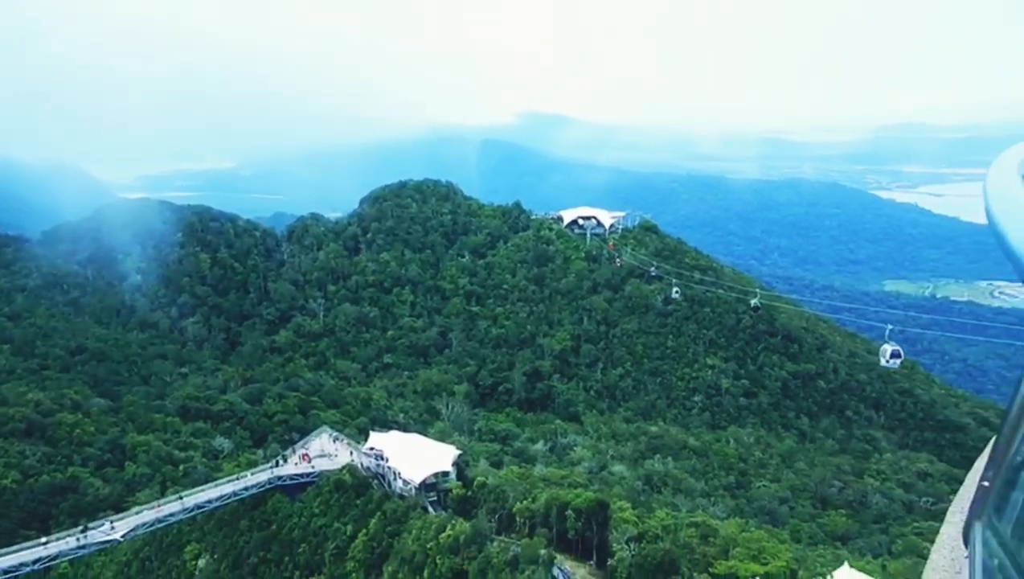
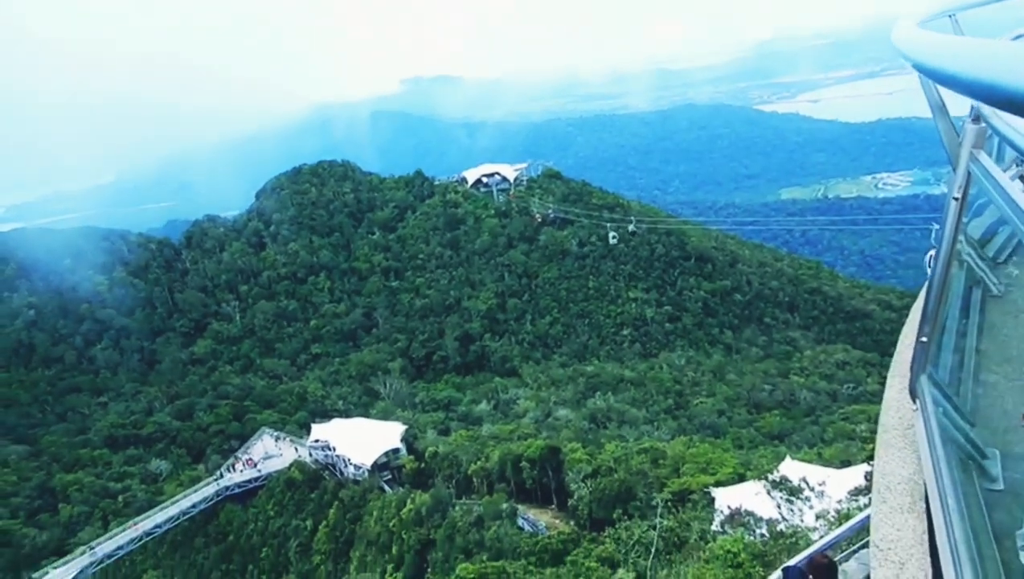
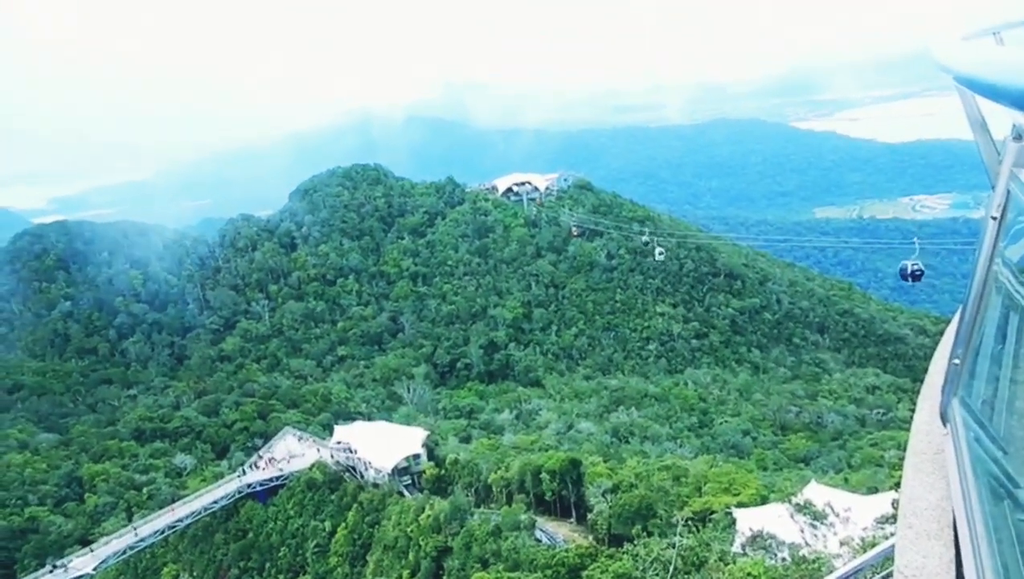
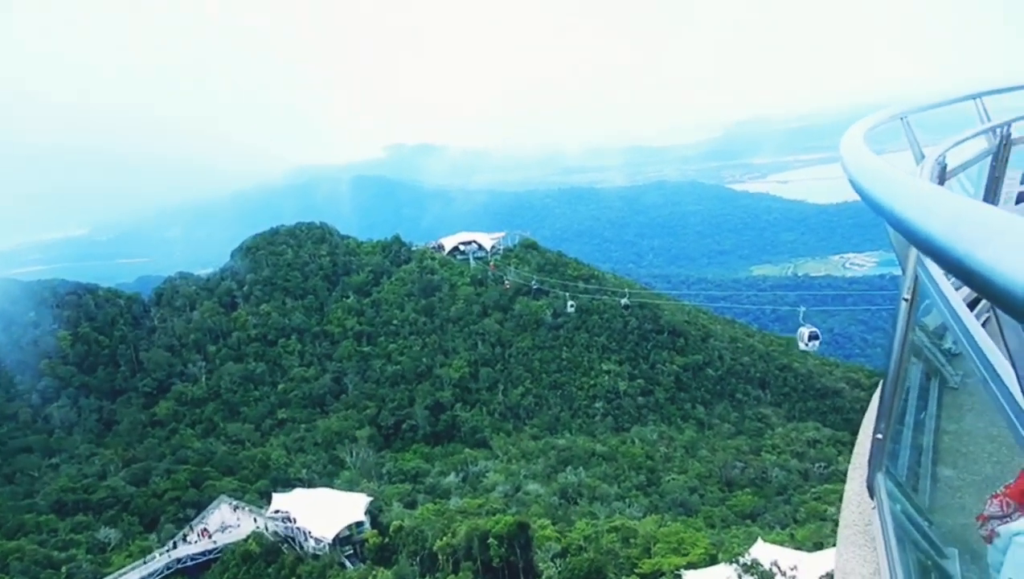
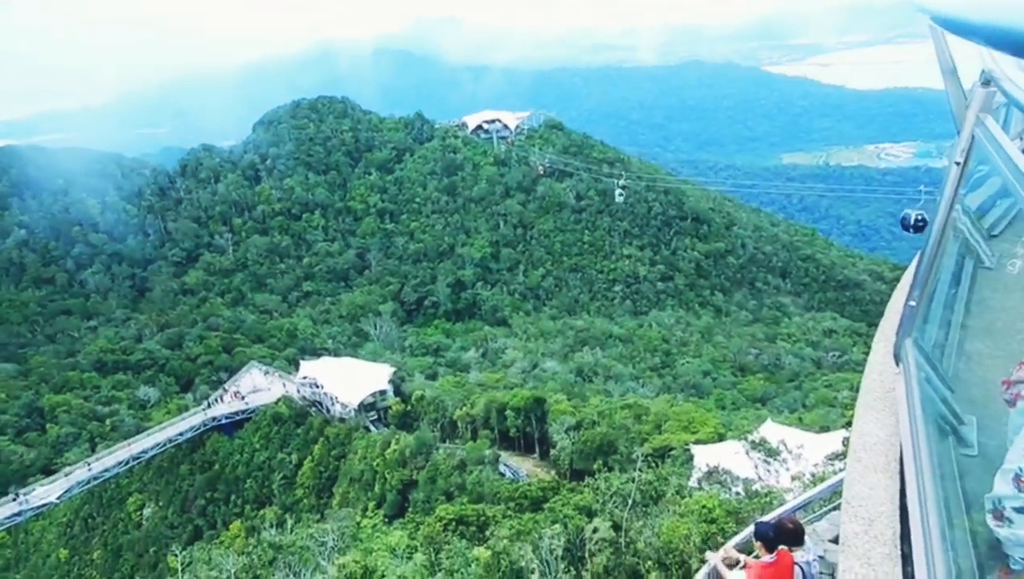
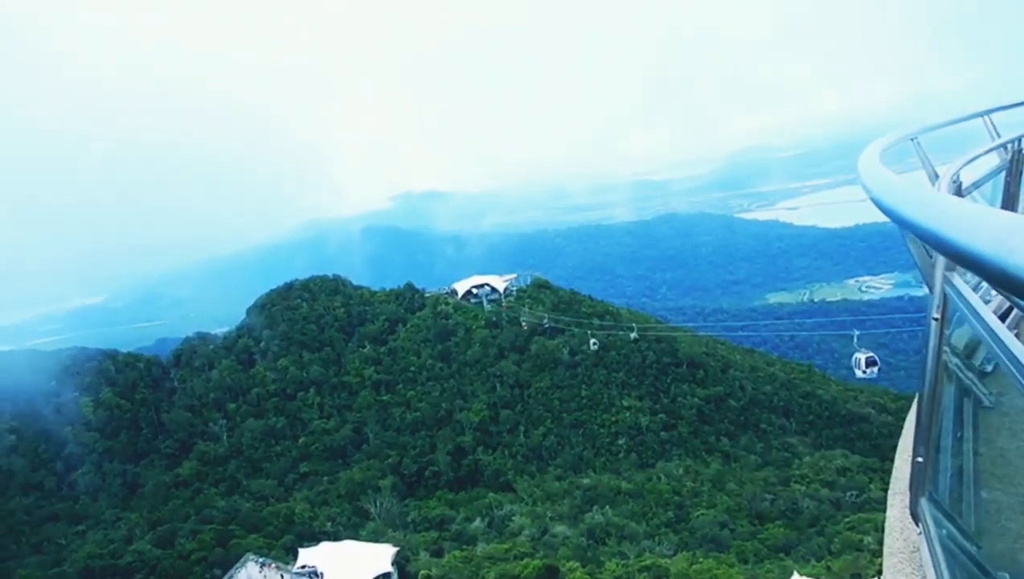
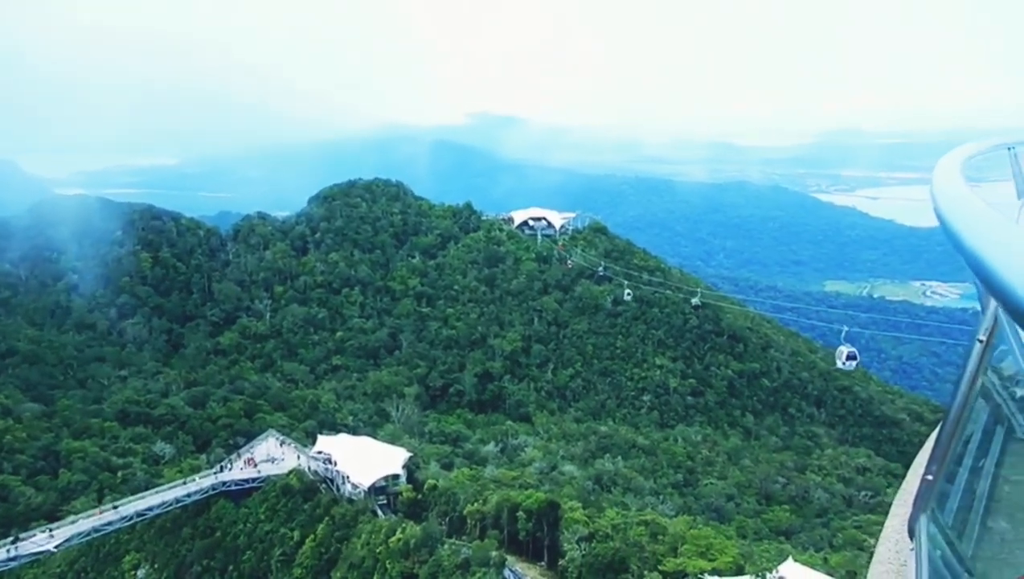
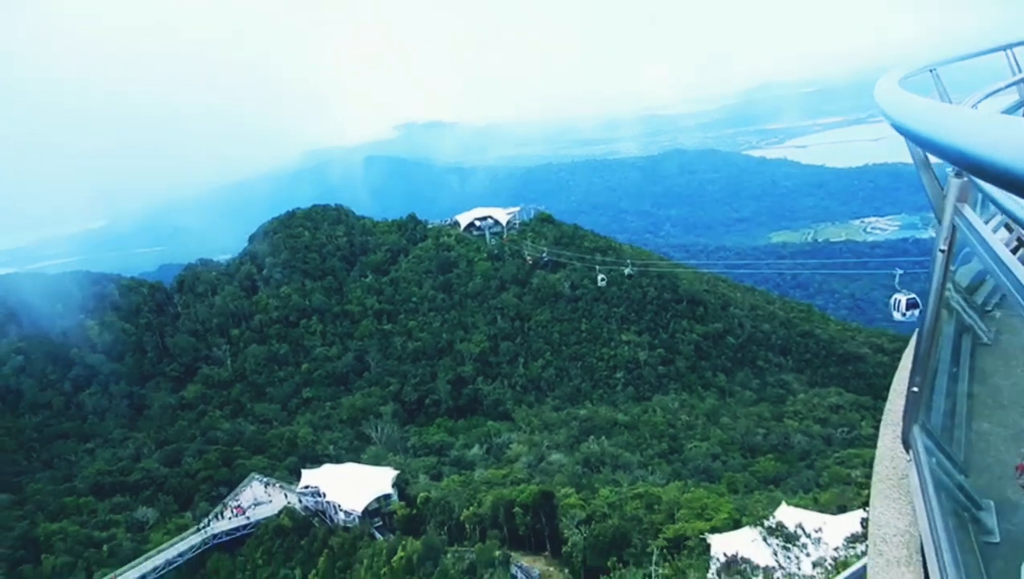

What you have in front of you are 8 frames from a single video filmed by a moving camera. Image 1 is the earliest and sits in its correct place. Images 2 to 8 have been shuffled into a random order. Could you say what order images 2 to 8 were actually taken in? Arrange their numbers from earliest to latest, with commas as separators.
7, 4, 6, 8, 2, 5, 3
